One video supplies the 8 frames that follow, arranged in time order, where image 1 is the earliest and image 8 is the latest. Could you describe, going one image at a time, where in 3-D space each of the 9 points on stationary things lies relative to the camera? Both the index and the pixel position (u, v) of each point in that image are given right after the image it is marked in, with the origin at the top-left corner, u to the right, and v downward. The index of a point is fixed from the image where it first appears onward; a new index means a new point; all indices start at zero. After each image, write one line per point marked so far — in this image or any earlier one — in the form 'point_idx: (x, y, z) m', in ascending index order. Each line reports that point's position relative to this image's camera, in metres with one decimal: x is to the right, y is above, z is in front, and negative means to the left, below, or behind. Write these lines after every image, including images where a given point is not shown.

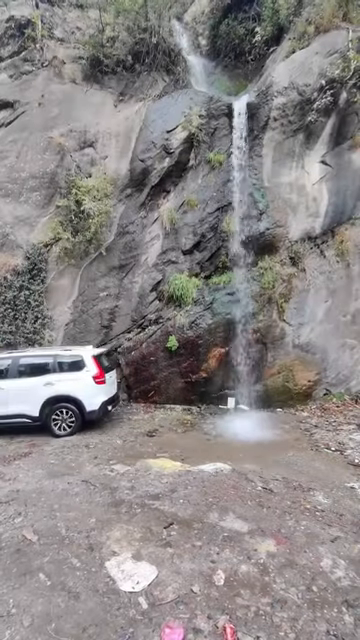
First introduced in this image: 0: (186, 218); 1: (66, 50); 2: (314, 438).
0: (+0.2, +3.7, +11.3) m
1: (-5.2, +12.2, +14.0) m
2: (+3.2, -2.8, +7.3) m
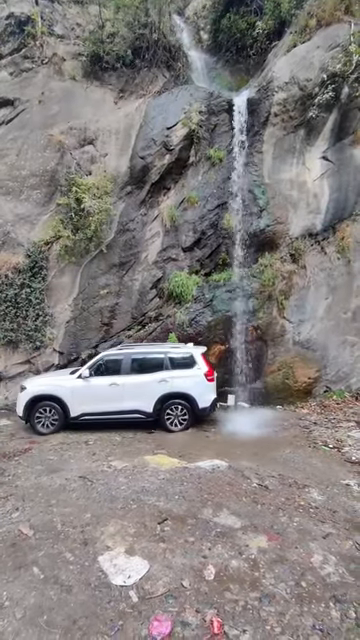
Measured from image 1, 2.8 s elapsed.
0: (+0.2, +3.8, +11.3) m
1: (-5.2, +12.3, +13.9) m
2: (+3.1, -2.7, +7.3) m
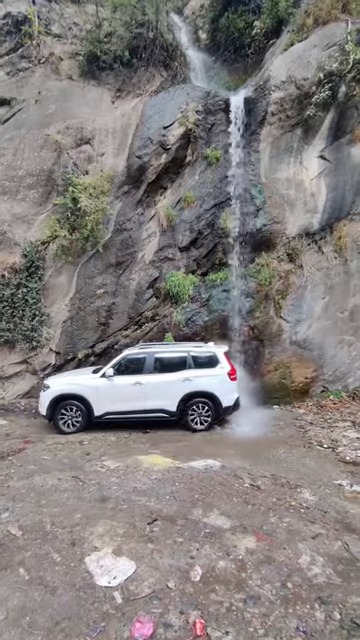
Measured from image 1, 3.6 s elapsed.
0: (+0.1, +3.8, +11.2) m
1: (-5.3, +12.3, +13.9) m
2: (+3.0, -2.7, +7.3) m
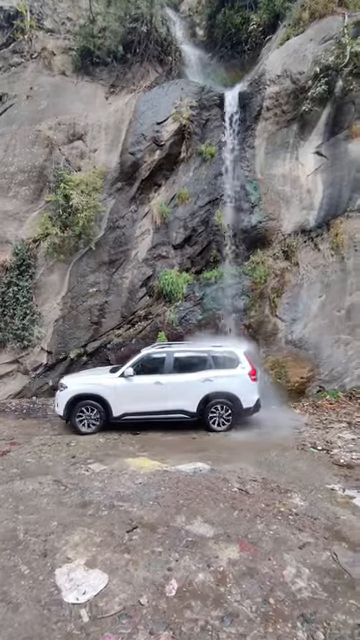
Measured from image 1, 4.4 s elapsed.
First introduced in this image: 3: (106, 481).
0: (-0.1, +3.9, +11.0) m
1: (-5.5, +12.3, +13.7) m
2: (+2.8, -2.7, +7.1) m
3: (-1.2, -2.5, +4.8) m
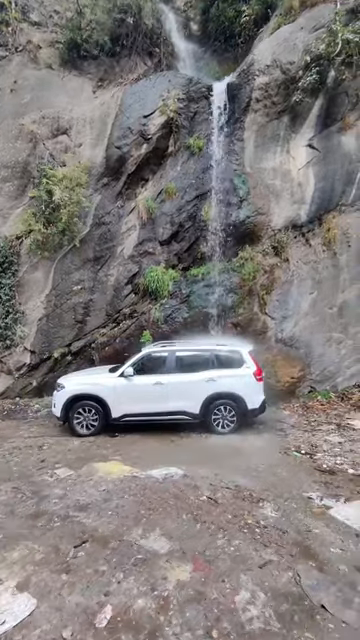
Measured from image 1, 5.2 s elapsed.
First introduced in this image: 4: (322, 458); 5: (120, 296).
0: (-0.6, +3.9, +10.7) m
1: (-6.0, +12.4, +13.4) m
2: (+2.3, -2.6, +6.8) m
3: (-1.6, -2.5, +4.5) m
4: (+2.6, -2.5, +5.7) m
5: (-2.0, +0.8, +10.4) m
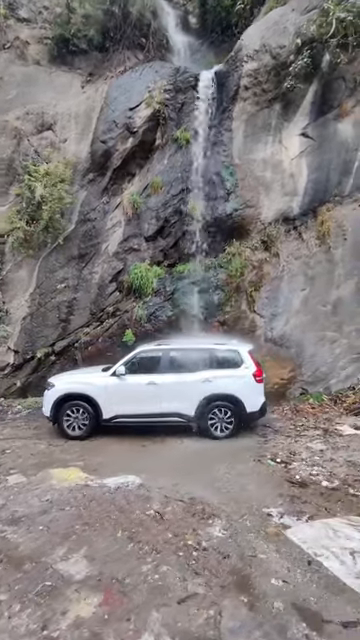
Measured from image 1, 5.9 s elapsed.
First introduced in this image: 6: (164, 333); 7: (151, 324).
0: (-1.0, +4.0, +10.4) m
1: (-6.4, +12.4, +13.3) m
2: (+1.8, -2.6, +6.3) m
3: (-2.3, -2.4, +4.2) m
4: (+2.0, -2.5, +5.2) m
5: (-2.5, +0.8, +10.1) m
6: (-0.5, -0.4, +9.3) m
7: (-0.9, -0.1, +9.3) m
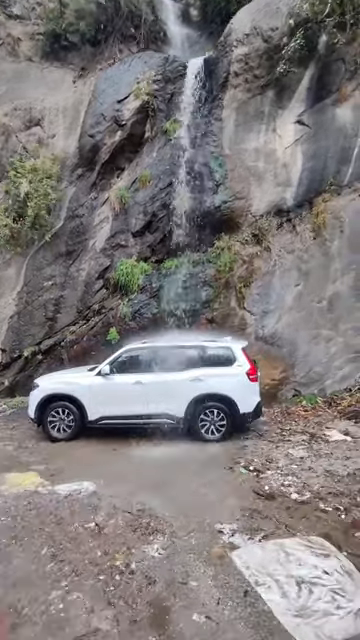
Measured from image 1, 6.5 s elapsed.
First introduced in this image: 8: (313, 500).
0: (-1.4, +4.1, +10.1) m
1: (-6.6, +12.5, +13.2) m
2: (+1.2, -2.5, +5.9) m
3: (-3.0, -2.4, +4.0) m
4: (+1.4, -2.4, +4.8) m
5: (-2.9, +0.9, +9.8) m
6: (-0.9, -0.3, +8.9) m
7: (-1.3, -0.1, +9.0) m
8: (+1.8, -2.4, +4.1) m
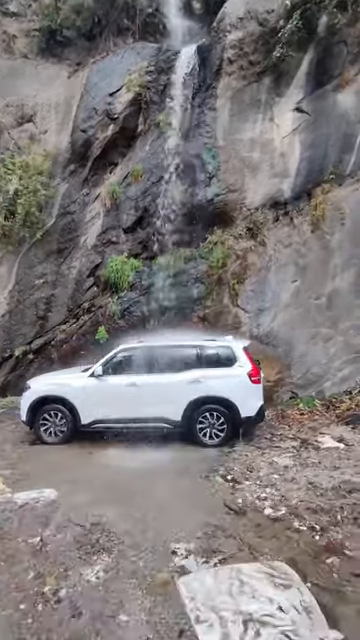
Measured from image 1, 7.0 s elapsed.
0: (-1.6, +4.1, +9.8) m
1: (-6.7, +12.5, +13.1) m
2: (+0.8, -2.4, +5.5) m
3: (-3.4, -2.3, +3.8) m
4: (+0.9, -2.4, +4.4) m
5: (-3.1, +1.0, +9.6) m
6: (-1.2, -0.2, +8.6) m
7: (-1.6, 0.0, +8.7) m
8: (+1.3, -2.3, +3.7) m
